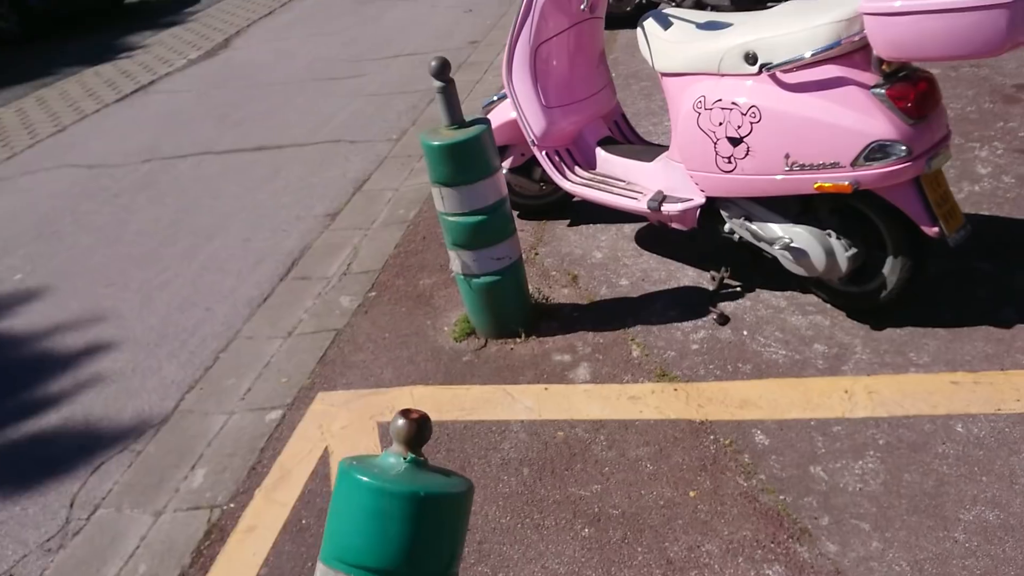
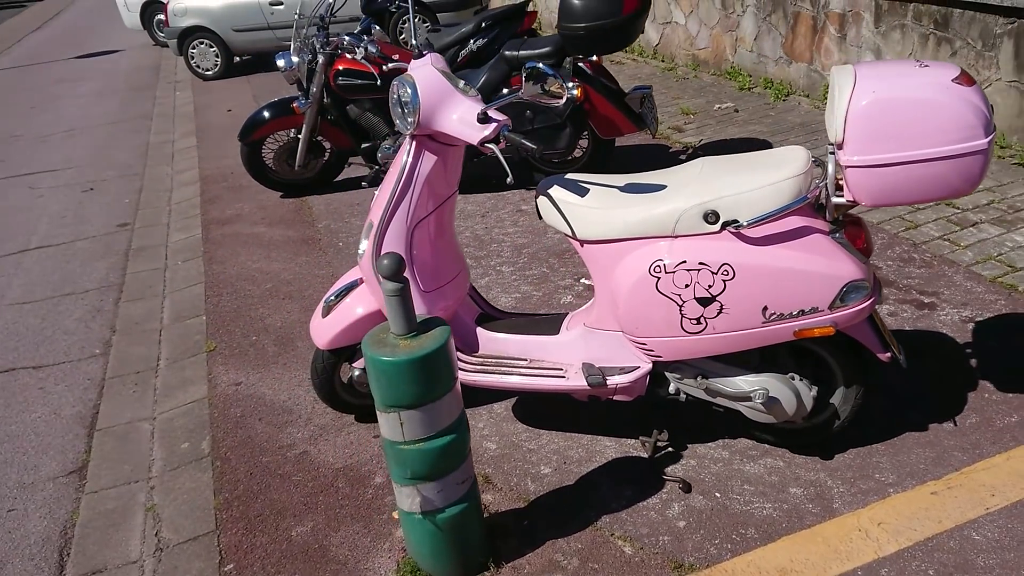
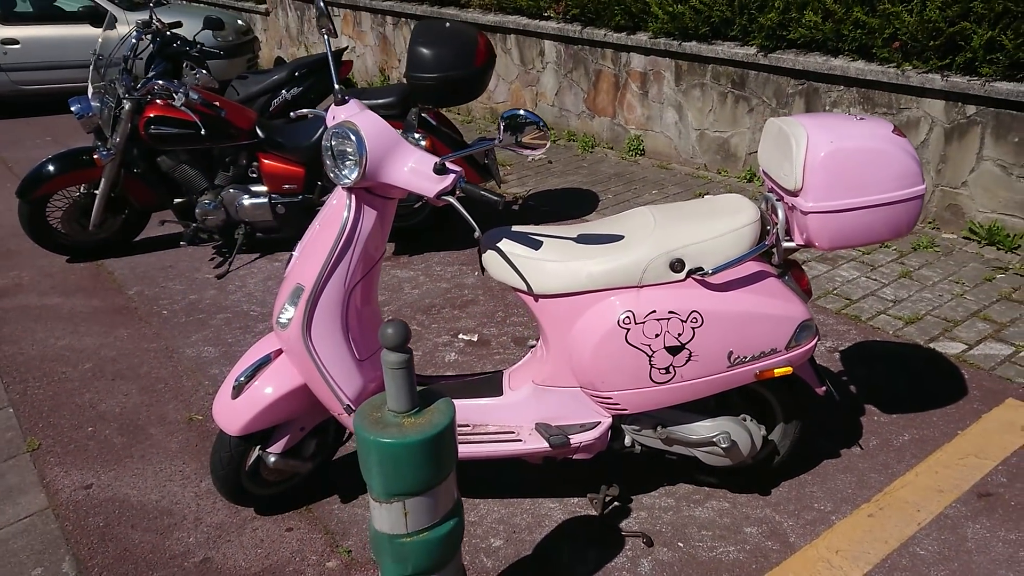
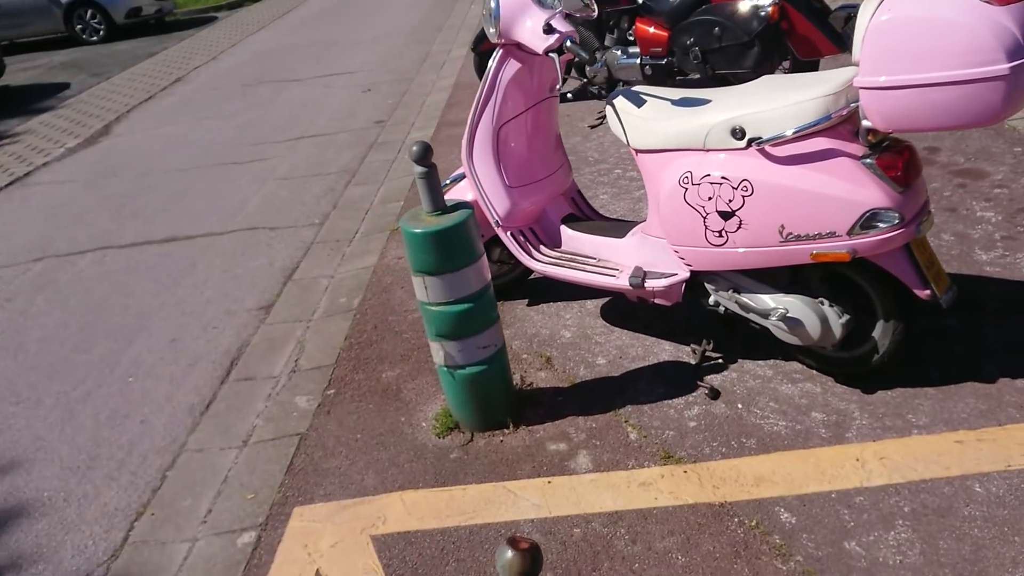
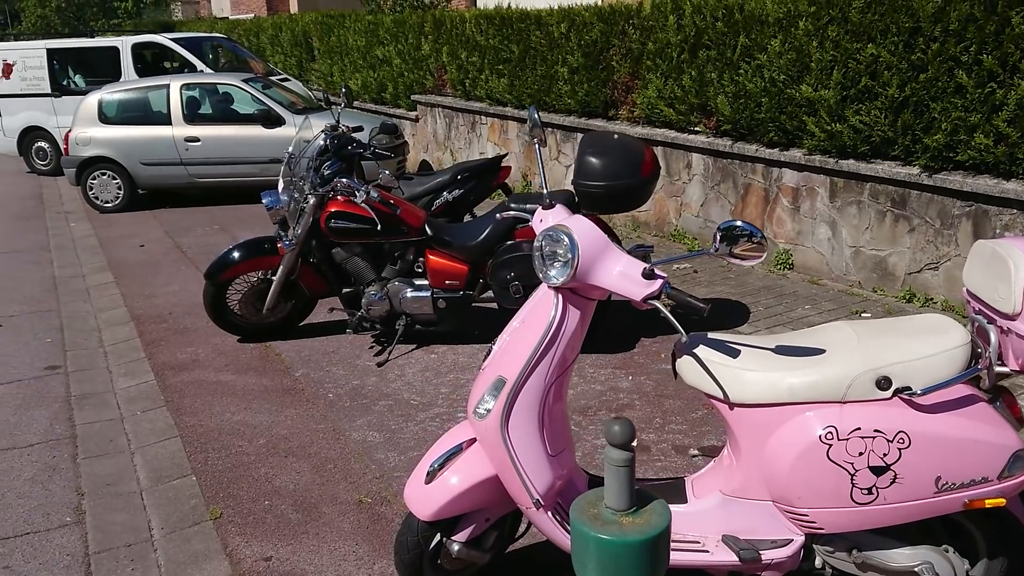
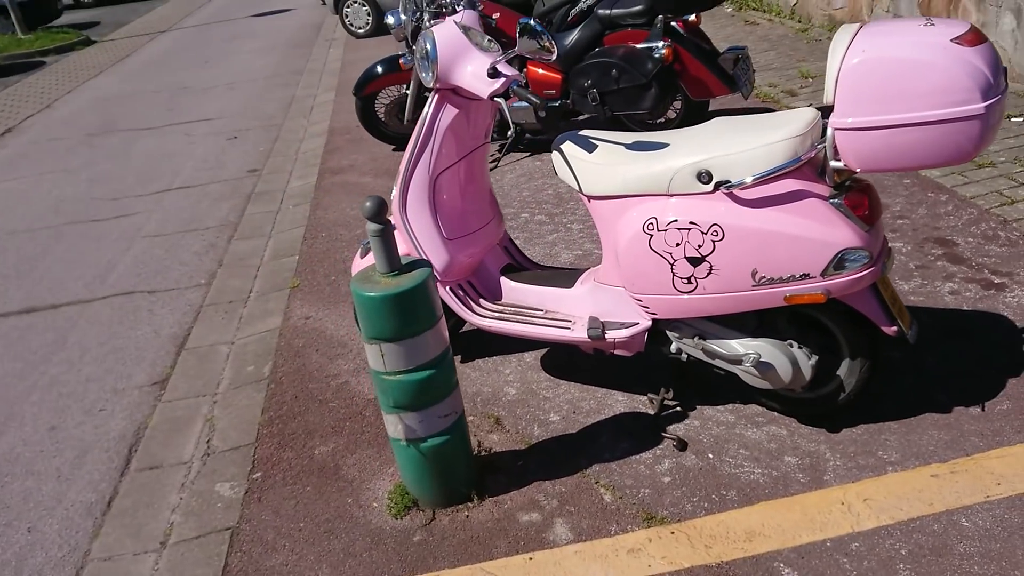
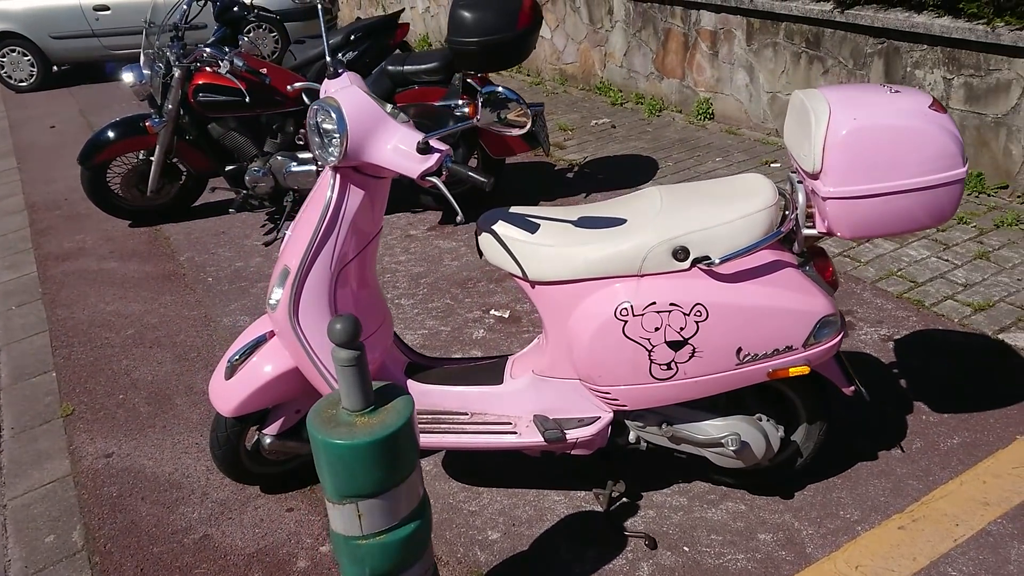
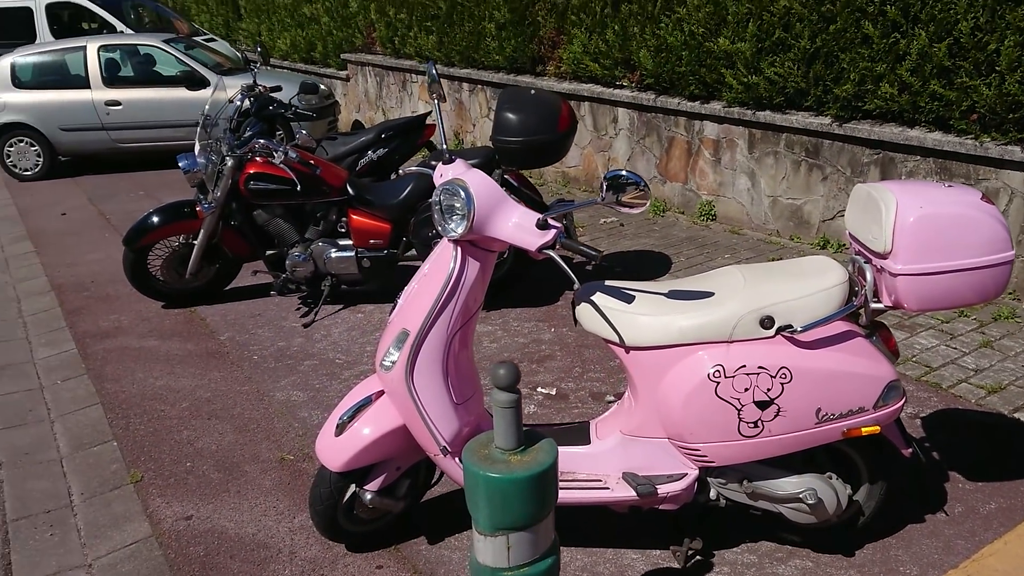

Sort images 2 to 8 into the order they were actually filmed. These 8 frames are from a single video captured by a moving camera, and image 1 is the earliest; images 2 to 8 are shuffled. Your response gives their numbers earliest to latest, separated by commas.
4, 6, 2, 7, 3, 8, 5
